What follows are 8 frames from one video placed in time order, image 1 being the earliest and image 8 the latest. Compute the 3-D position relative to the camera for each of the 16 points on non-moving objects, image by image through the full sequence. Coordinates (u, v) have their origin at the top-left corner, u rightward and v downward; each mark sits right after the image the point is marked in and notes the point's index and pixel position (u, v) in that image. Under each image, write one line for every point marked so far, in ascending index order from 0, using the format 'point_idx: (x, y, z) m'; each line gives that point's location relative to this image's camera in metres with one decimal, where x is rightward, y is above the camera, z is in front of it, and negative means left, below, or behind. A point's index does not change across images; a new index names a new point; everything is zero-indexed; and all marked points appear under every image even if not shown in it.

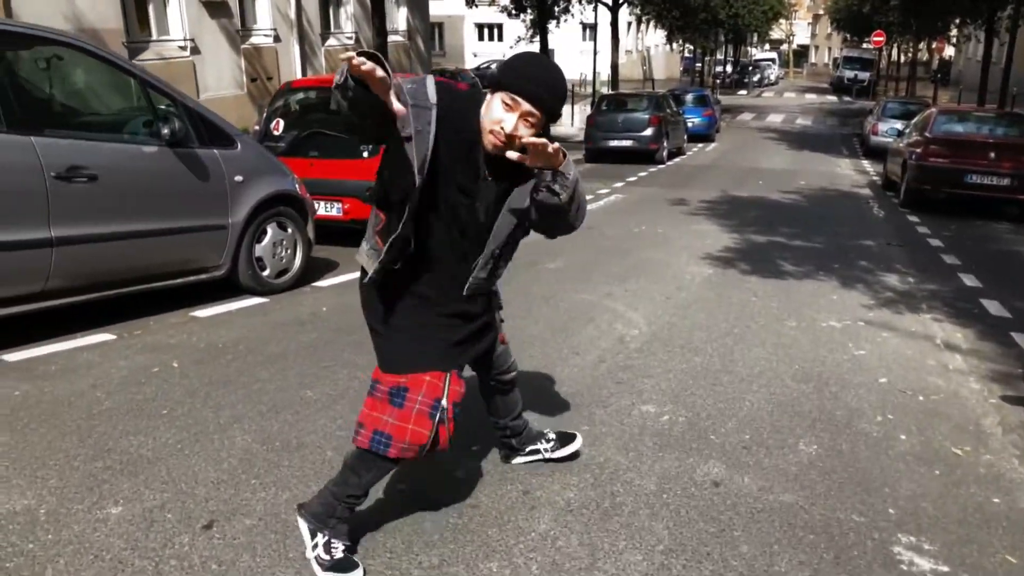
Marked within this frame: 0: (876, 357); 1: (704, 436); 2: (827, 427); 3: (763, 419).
0: (+2.6, -0.5, +5.9) m
1: (+1.0, -0.8, +4.3) m
2: (+1.8, -0.8, +4.6) m
3: (+1.4, -0.7, +4.6) m
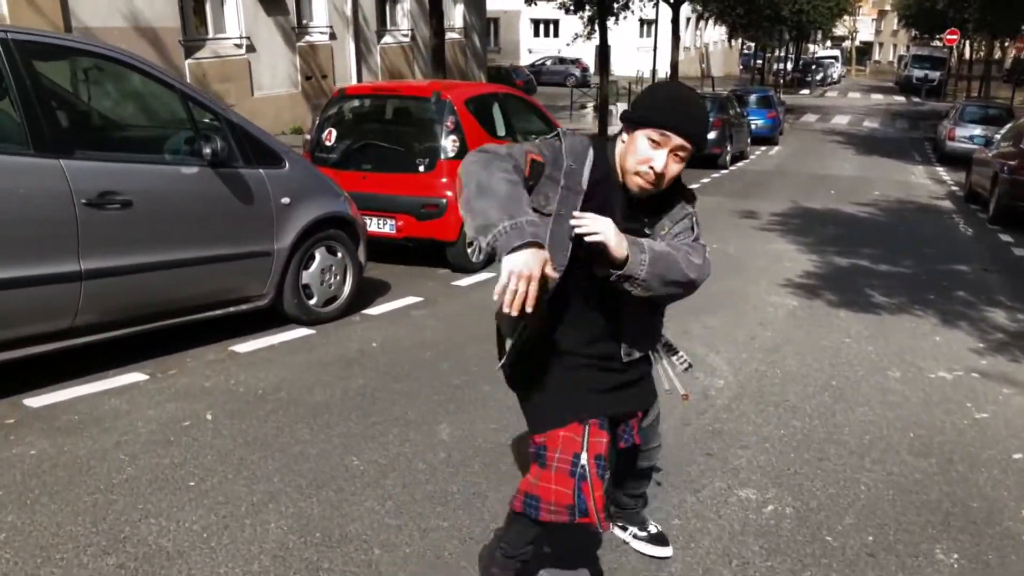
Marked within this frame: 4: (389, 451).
0: (+3.1, -0.9, +5.1) m
1: (+1.3, -1.1, +3.6) m
2: (+2.1, -1.1, +3.8) m
3: (+1.8, -1.1, +3.9) m
4: (-0.6, -0.8, +4.3) m
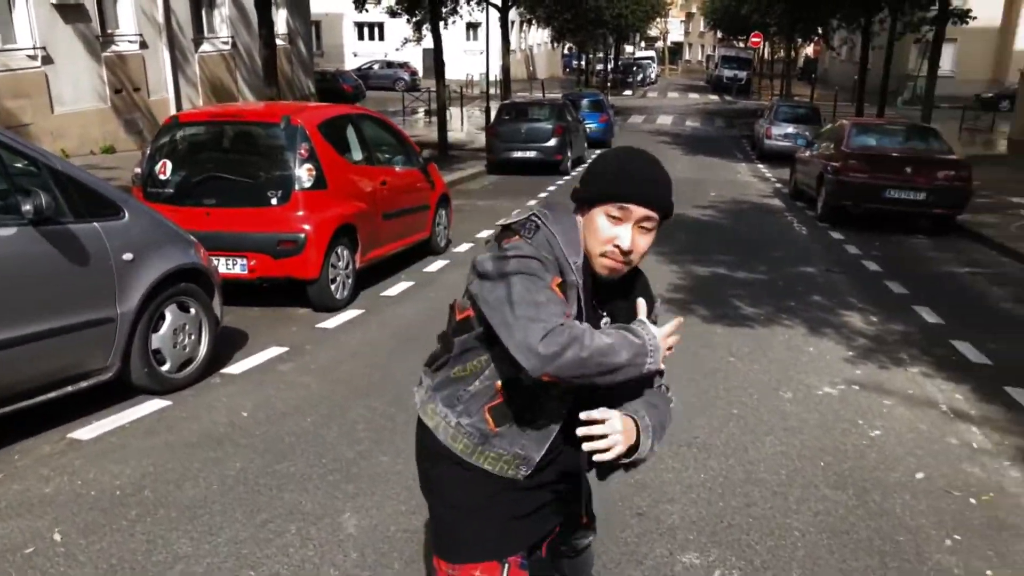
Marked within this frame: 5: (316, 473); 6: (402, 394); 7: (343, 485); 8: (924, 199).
0: (+2.5, -1.0, +5.3) m
1: (+1.1, -1.3, +3.4) m
2: (+1.8, -1.3, +3.8) m
3: (+1.5, -1.3, +3.8) m
4: (-1.0, -1.2, +3.7) m
5: (-1.1, -1.0, +4.5) m
6: (-0.8, -0.7, +5.8) m
7: (-0.9, -1.0, +4.4) m
8: (+6.8, +1.4, +13.5) m
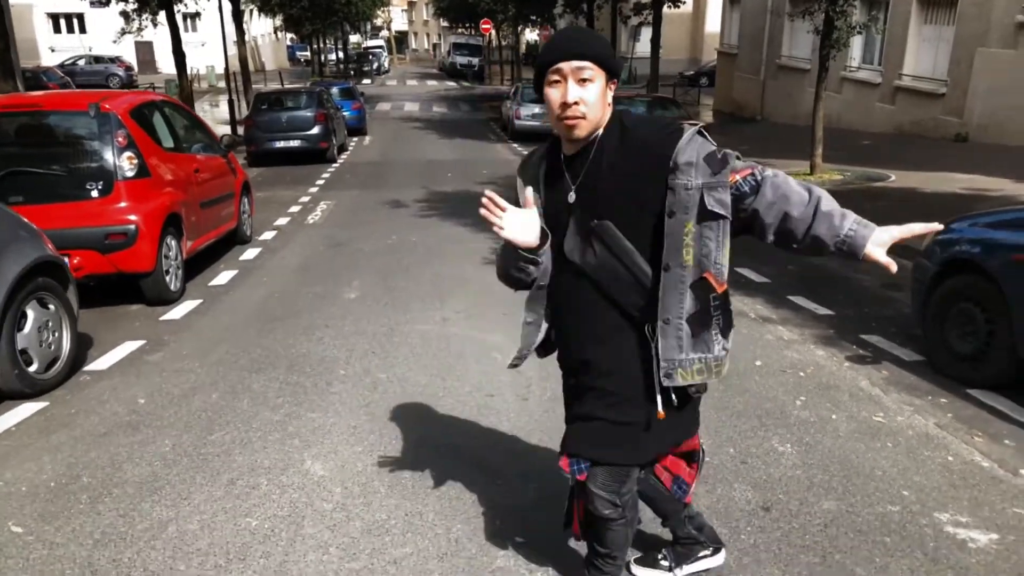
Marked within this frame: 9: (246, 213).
0: (+1.7, -0.4, +6.4) m
1: (+1.0, -0.9, +4.2) m
2: (+1.5, -0.8, +4.8) m
3: (+1.2, -0.8, +4.7) m
4: (-1.1, -1.0, +3.8) m
5: (-1.4, -0.8, +4.6) m
6: (-1.6, -0.5, +5.9) m
7: (-1.2, -0.8, +4.5) m
8: (+3.1, +2.4, +15.5) m
9: (-3.6, +1.0, +11.0) m
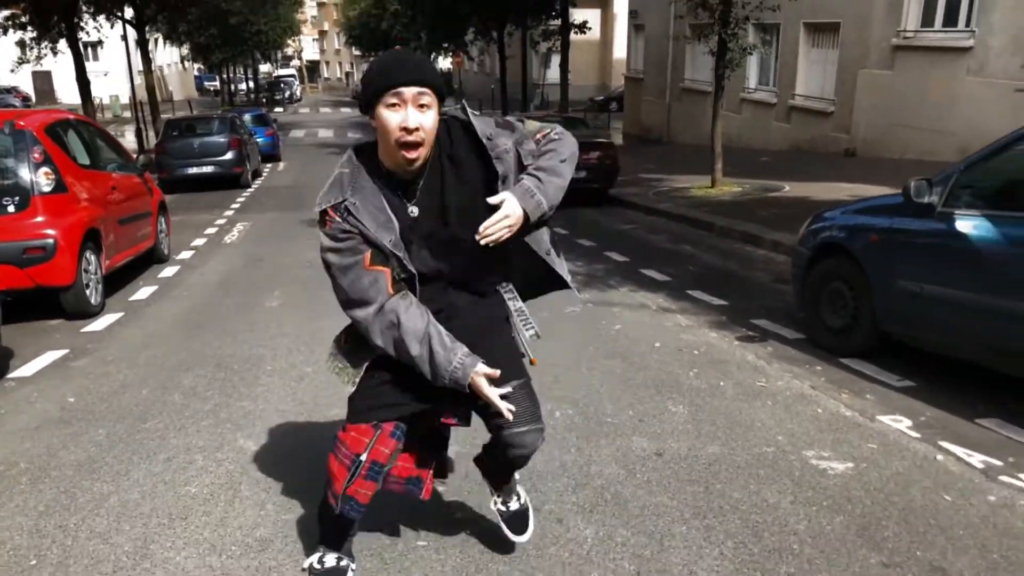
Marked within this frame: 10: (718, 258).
0: (+1.0, -0.4, +6.9) m
1: (+0.5, -0.8, +4.7) m
2: (+1.0, -0.7, +5.3) m
3: (+0.7, -0.7, +5.2) m
4: (-1.5, -0.9, +4.1) m
5: (-1.9, -0.8, +4.8) m
6: (-2.2, -0.6, +6.1) m
7: (-1.7, -0.8, +4.8) m
8: (+1.5, +2.2, +16.2) m
9: (-4.7, +0.8, +11.0) m
10: (+2.7, +0.4, +10.9) m
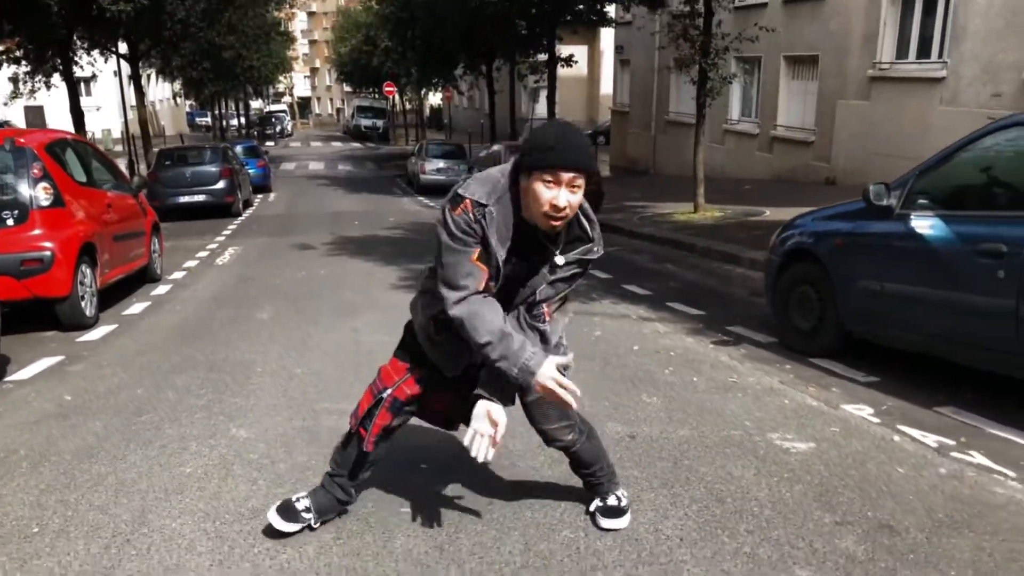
0: (+0.9, -0.4, +7.2) m
1: (+0.4, -0.7, +4.9) m
2: (+0.9, -0.7, +5.6) m
3: (+0.6, -0.7, +5.4) m
4: (-1.6, -0.9, +4.3) m
5: (-2.0, -0.8, +5.0) m
6: (-2.3, -0.6, +6.3) m
7: (-1.8, -0.8, +5.0) m
8: (+1.2, +1.7, +16.5) m
9: (-4.9, +0.5, +11.3) m
10: (+2.6, +0.2, +11.2) m
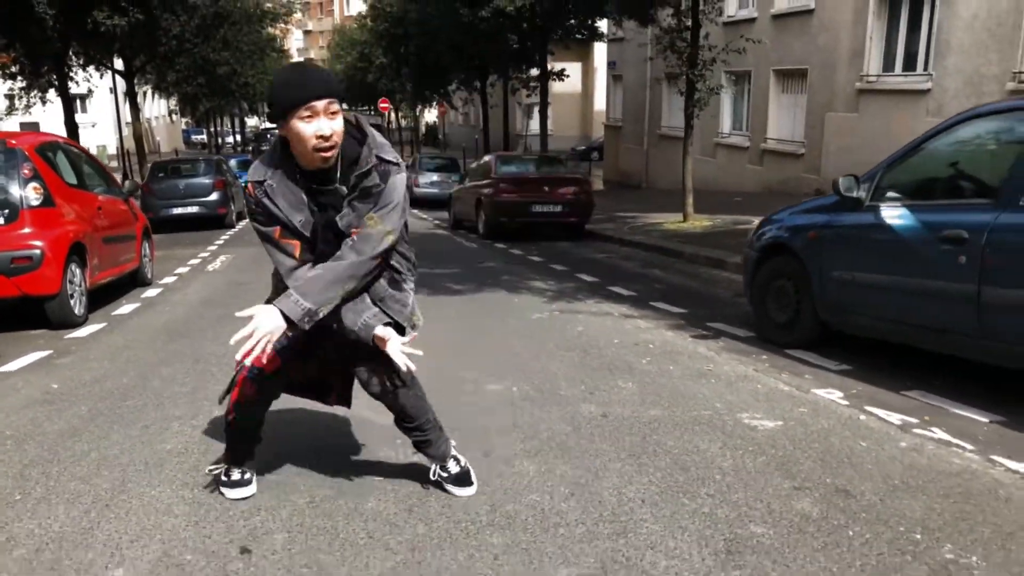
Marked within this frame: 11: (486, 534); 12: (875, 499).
0: (+0.7, -0.4, +7.3) m
1: (+0.3, -0.7, +5.0) m
2: (+0.8, -0.6, +5.7) m
3: (+0.4, -0.6, +5.5) m
4: (-1.7, -0.8, +4.4) m
5: (-2.2, -0.7, +5.1) m
6: (-2.4, -0.5, +6.4) m
7: (-2.0, -0.7, +5.1) m
8: (+1.0, +1.6, +16.7) m
9: (-5.1, +0.4, +11.4) m
10: (+2.4, +0.1, +11.3) m
11: (-0.1, -0.9, +3.0) m
12: (+1.5, -0.9, +3.4) m
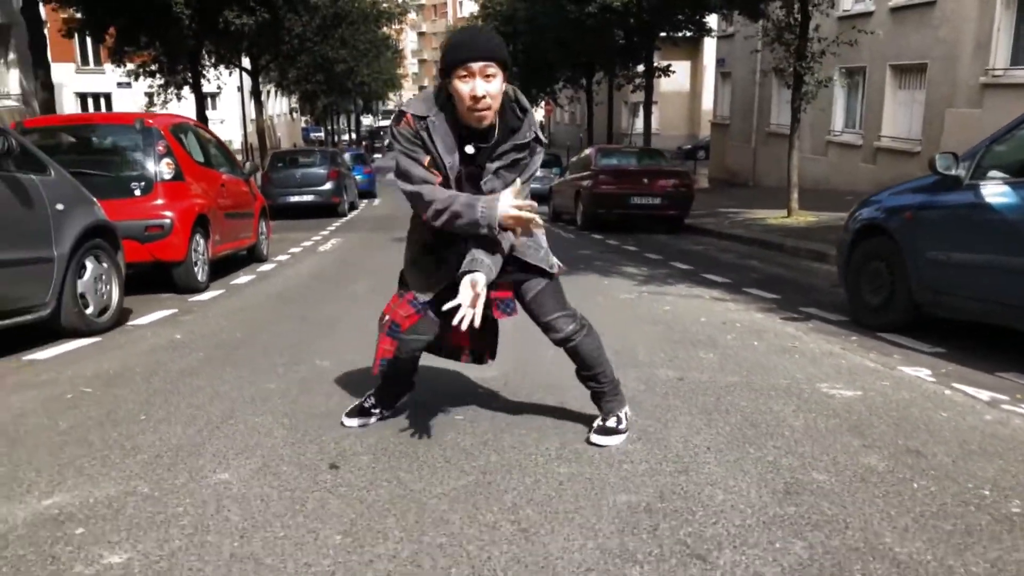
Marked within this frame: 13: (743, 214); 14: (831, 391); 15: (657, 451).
0: (+1.5, -0.2, +7.4) m
1: (+0.8, -0.5, +5.2) m
2: (+1.4, -0.4, +5.8) m
3: (+1.0, -0.4, +5.6) m
4: (-1.3, -0.5, +4.8) m
5: (-1.6, -0.4, +5.6) m
6: (-1.7, -0.3, +6.9) m
7: (-1.4, -0.4, +5.5) m
8: (+3.0, +1.7, +16.6) m
9: (-3.7, +0.8, +12.1) m
10: (+3.7, +0.2, +11.1) m
11: (+0.2, -0.7, +3.2) m
12: (+1.8, -0.7, +3.4) m
13: (+5.3, +1.7, +18.7) m
14: (+1.8, -0.6, +4.5) m
15: (+0.6, -0.7, +3.4) m
